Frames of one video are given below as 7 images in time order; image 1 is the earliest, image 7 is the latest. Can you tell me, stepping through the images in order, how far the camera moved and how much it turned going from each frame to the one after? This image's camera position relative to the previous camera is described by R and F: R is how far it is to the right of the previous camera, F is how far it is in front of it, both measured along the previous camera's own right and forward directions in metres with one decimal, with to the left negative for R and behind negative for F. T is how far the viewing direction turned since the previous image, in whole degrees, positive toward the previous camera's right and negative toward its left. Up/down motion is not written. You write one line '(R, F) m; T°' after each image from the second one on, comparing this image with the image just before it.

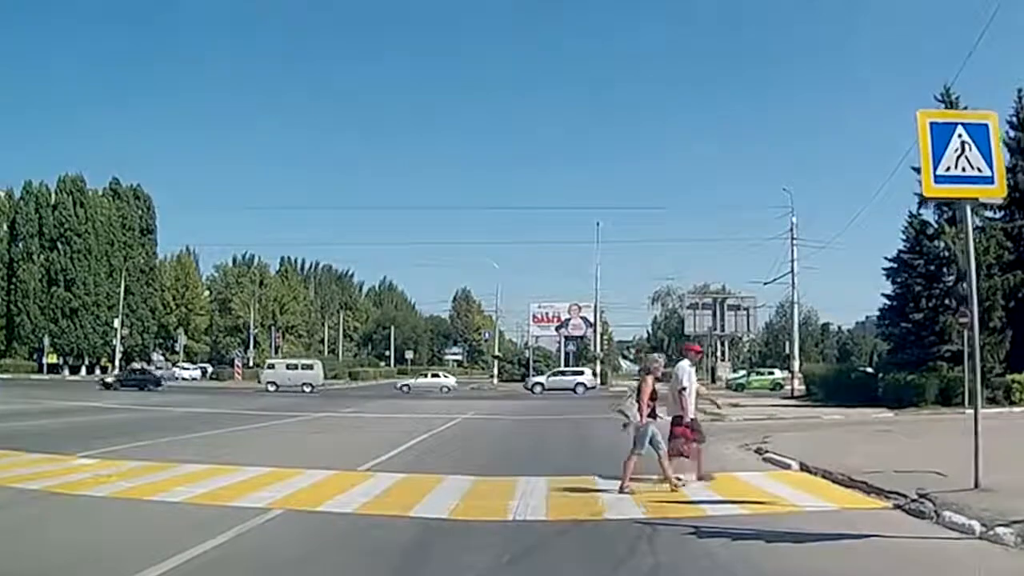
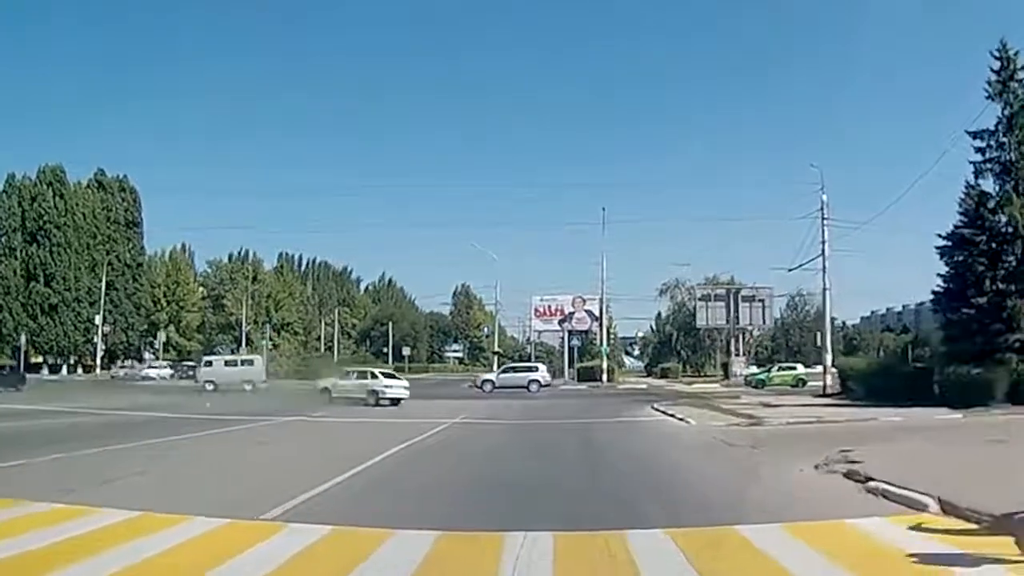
(+0.1, +4.2) m; 0°
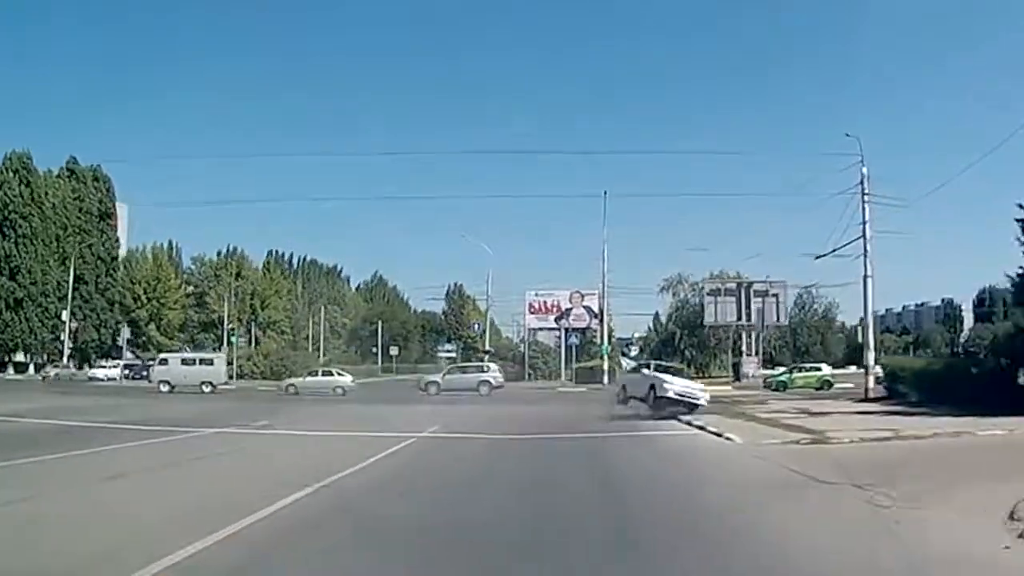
(+0.2, +5.1) m; 0°
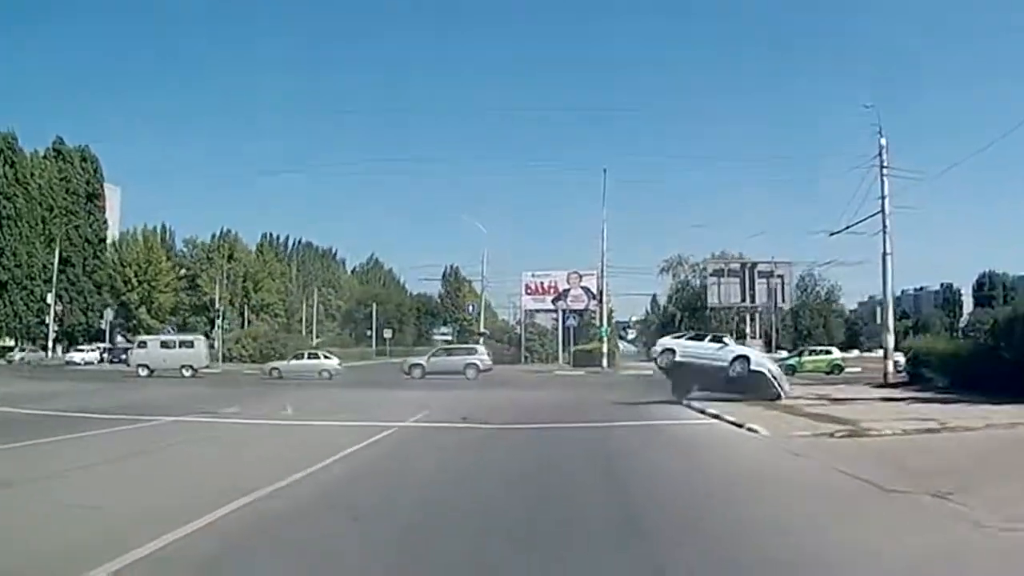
(+0.1, +2.0) m; 0°
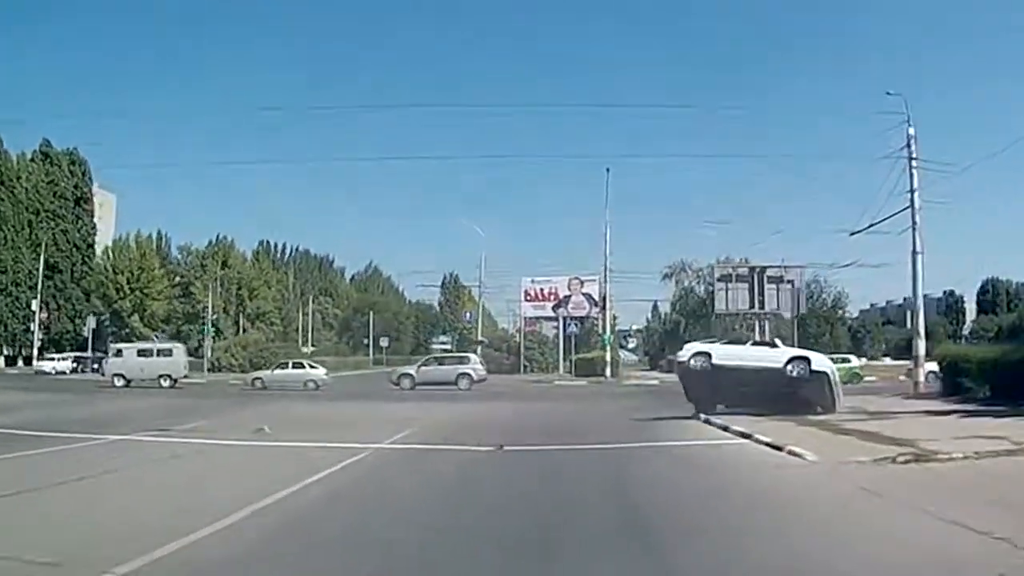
(+0.1, +2.3) m; 0°
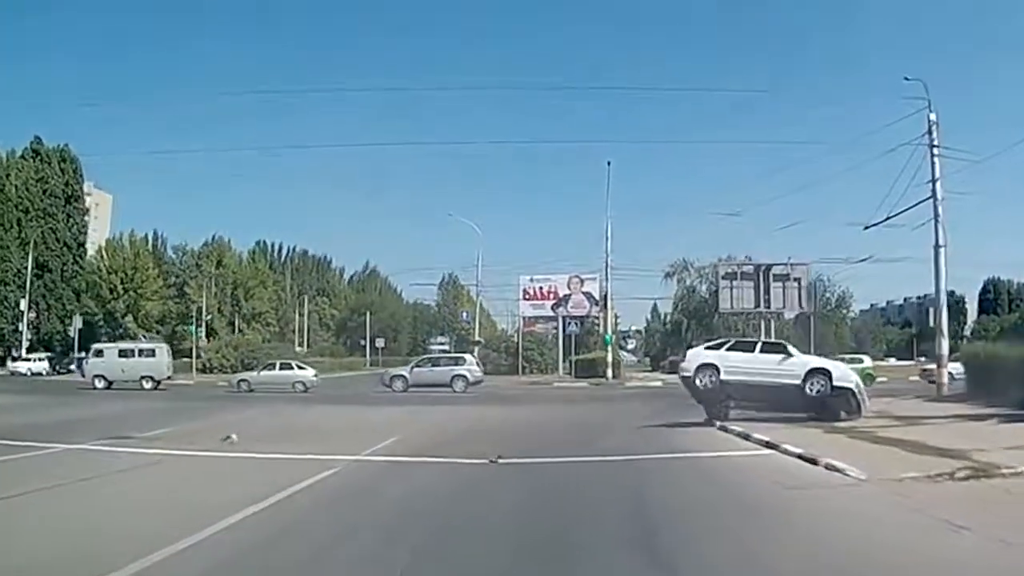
(0.0, +1.6) m; 0°
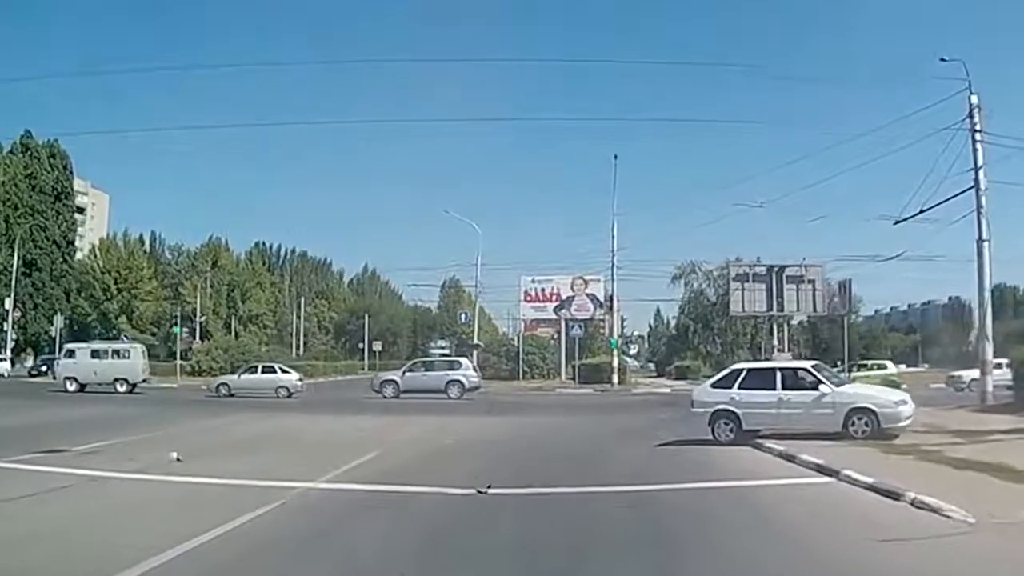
(0.0, +2.4) m; 0°
